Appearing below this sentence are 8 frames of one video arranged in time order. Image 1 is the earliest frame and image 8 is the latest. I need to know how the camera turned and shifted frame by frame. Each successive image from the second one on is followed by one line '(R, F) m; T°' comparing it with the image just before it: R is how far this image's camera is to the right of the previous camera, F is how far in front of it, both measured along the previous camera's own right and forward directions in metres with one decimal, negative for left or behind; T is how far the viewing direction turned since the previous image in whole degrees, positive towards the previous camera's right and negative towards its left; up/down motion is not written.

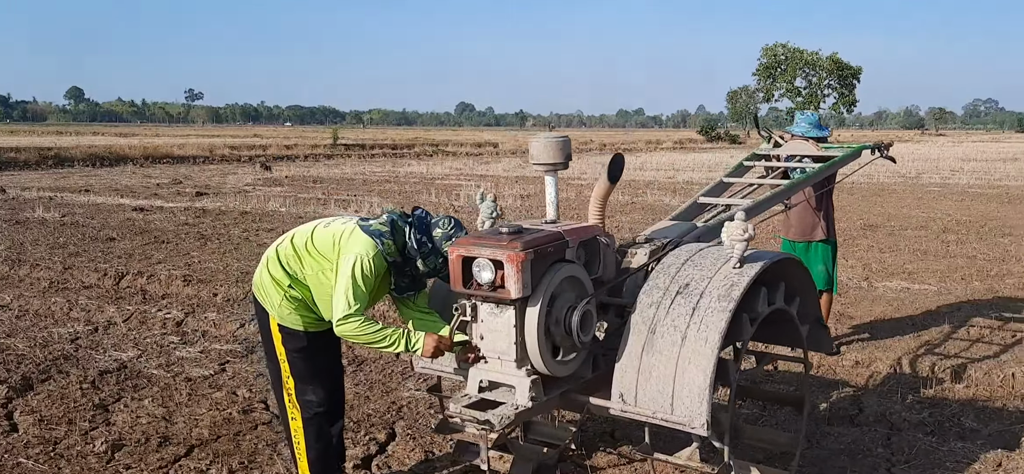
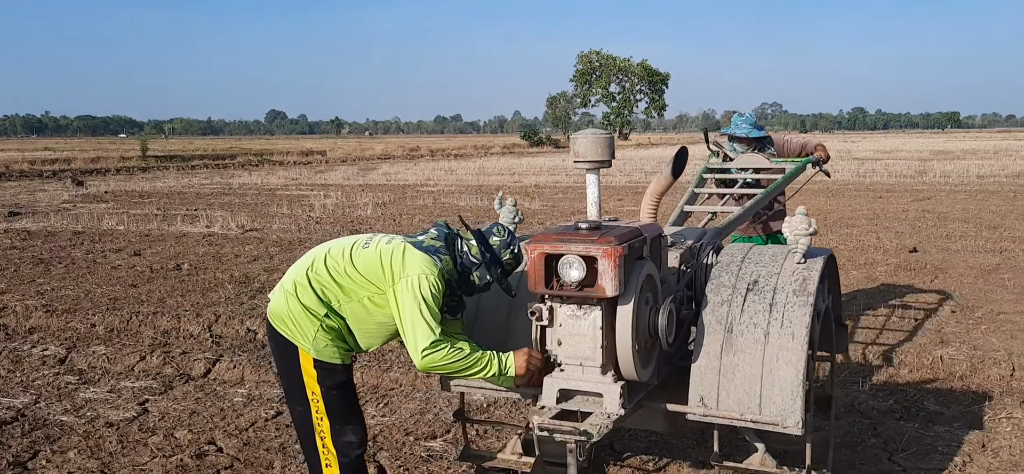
(-0.9, +0.4) m; +12°
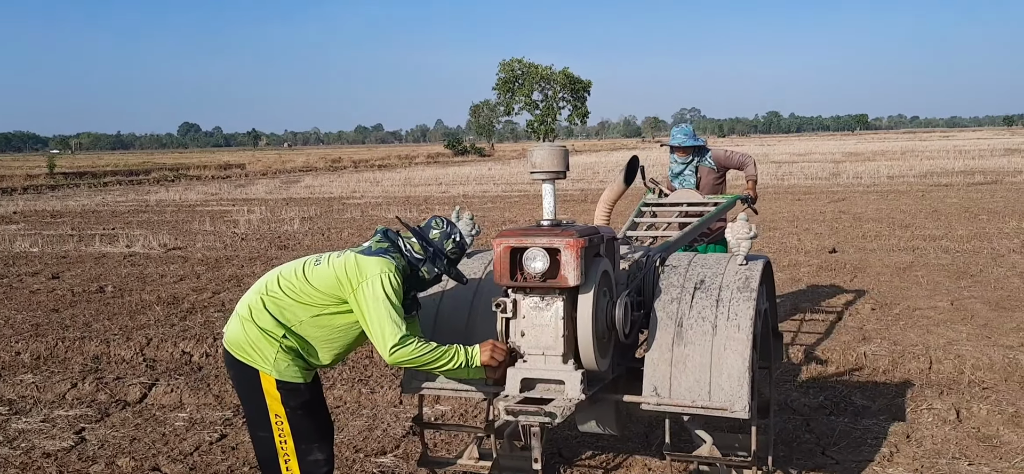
(-0.1, -0.1) m; +5°
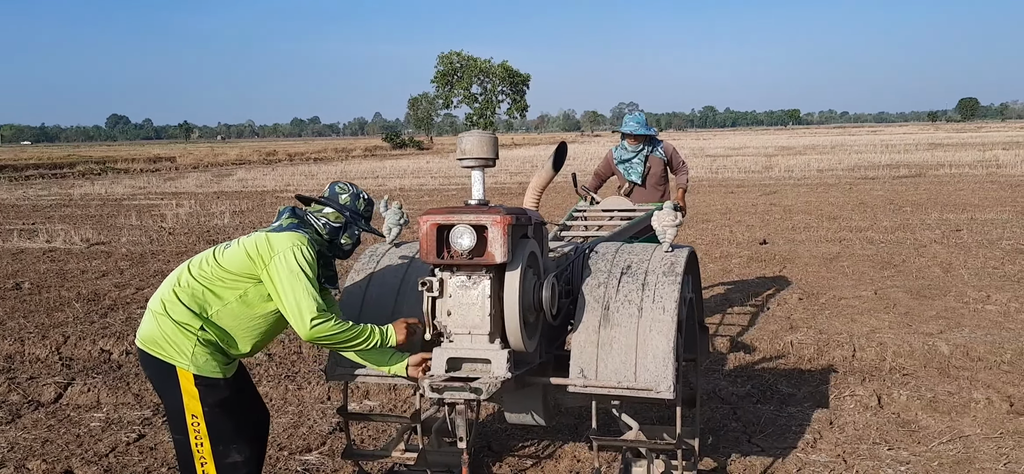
(+0.1, +0.1) m; +4°
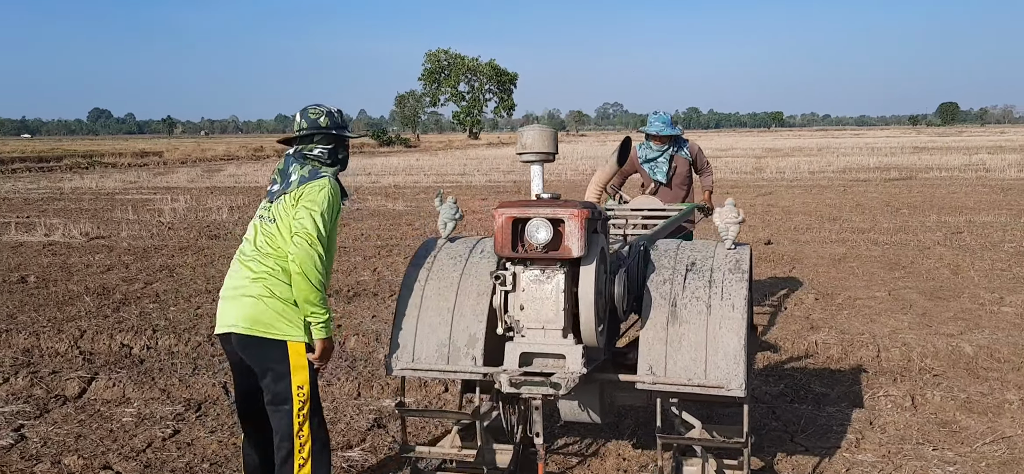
(-0.3, 0.0) m; +1°
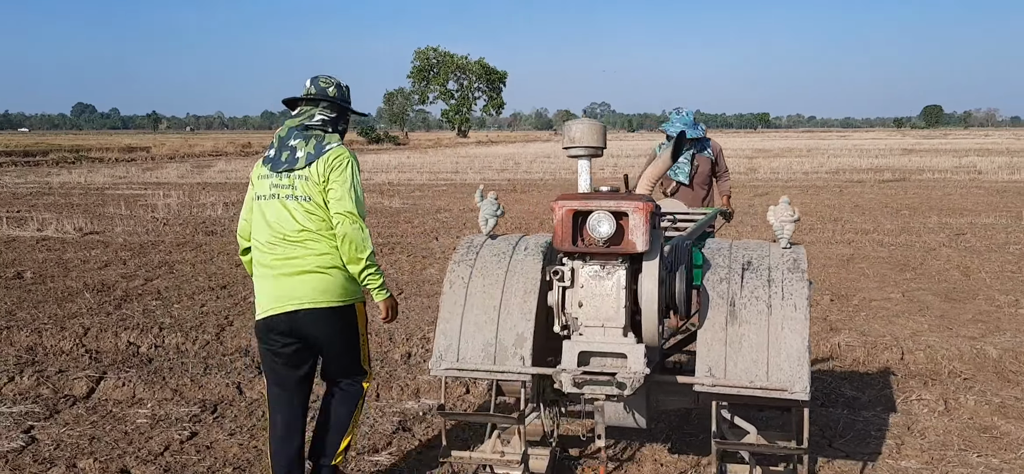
(-0.3, +0.1) m; +1°
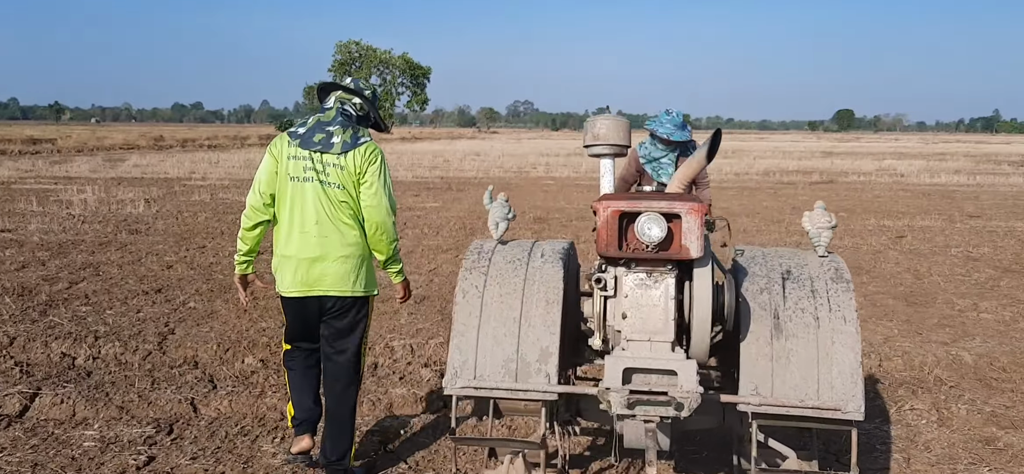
(-0.4, +0.3) m; +5°
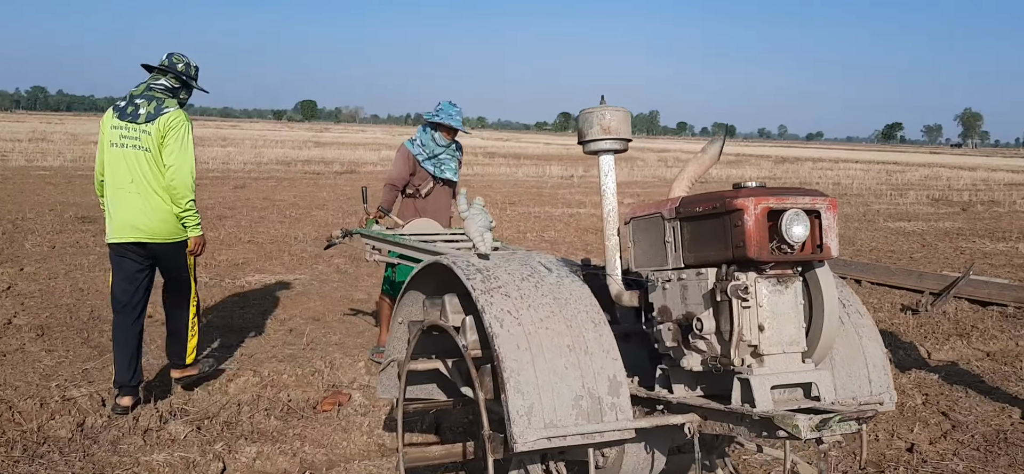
(-1.6, +1.1) m; +34°
